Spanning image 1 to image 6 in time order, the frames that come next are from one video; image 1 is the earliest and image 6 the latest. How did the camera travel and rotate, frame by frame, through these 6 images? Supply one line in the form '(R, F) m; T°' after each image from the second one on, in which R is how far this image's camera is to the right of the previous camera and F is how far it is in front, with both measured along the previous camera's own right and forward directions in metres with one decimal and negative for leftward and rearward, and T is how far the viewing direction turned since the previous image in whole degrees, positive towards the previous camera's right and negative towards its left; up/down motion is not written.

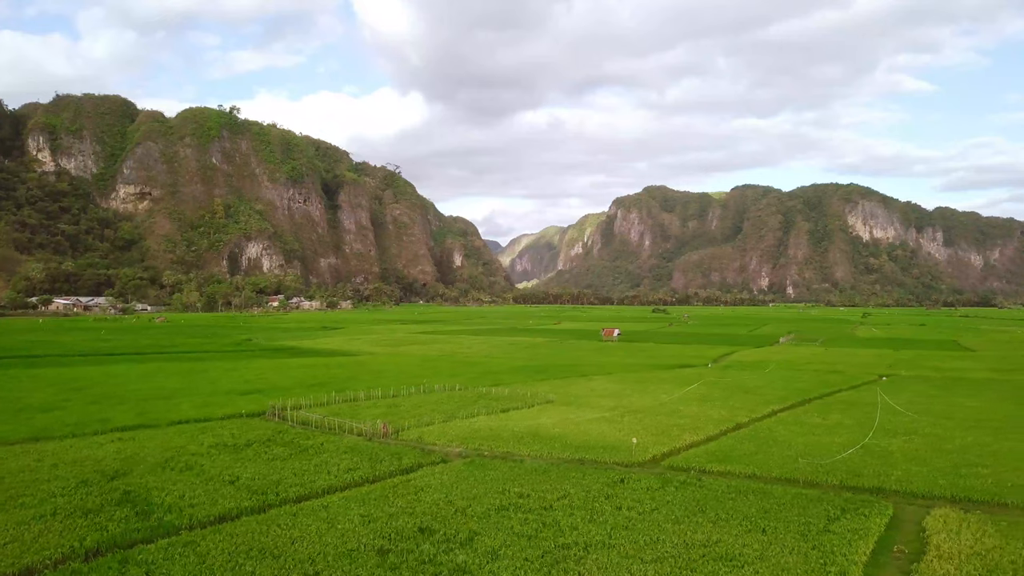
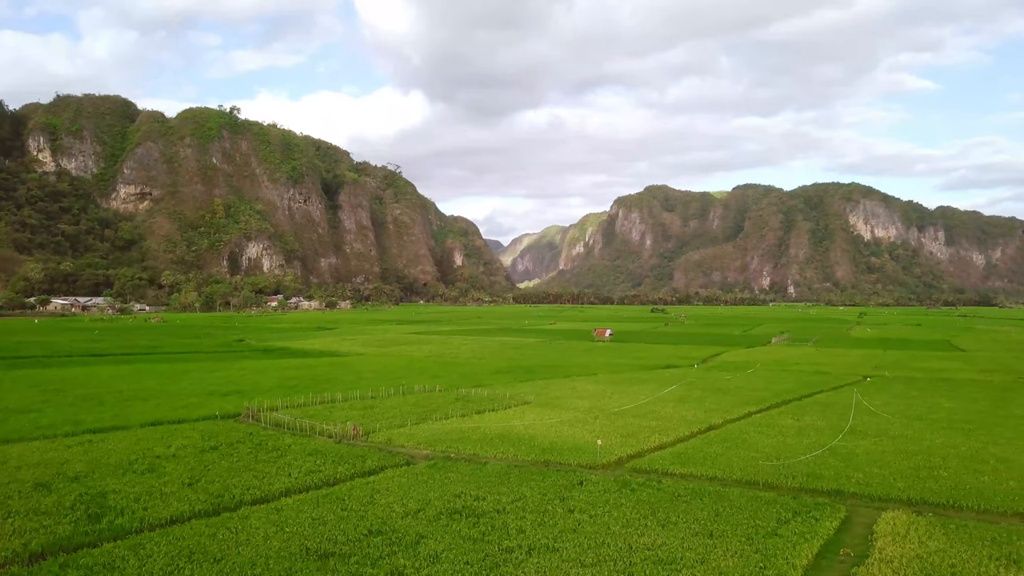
(+1.2, 0.0) m; 0°
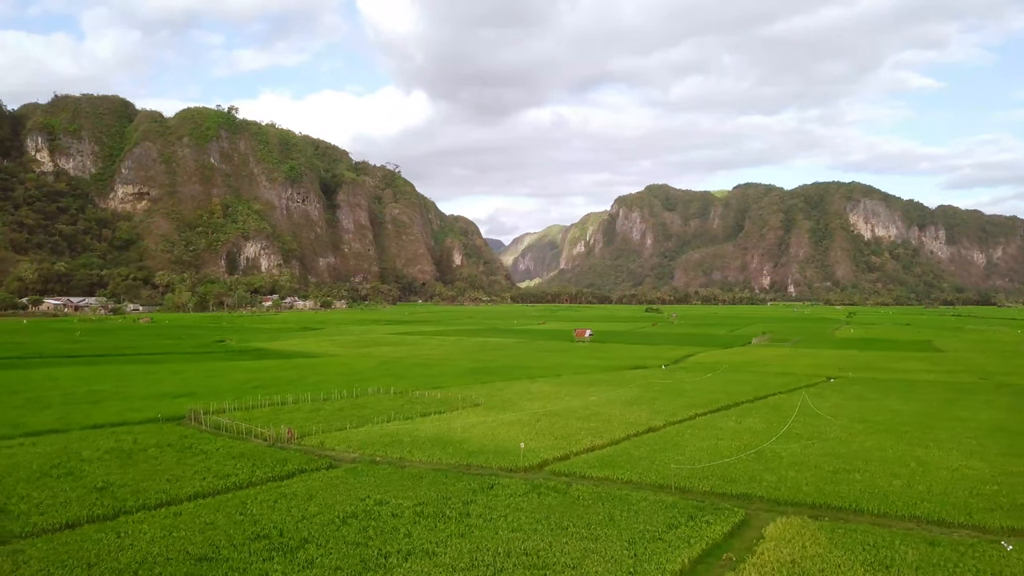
(+2.5, -0.1) m; 0°
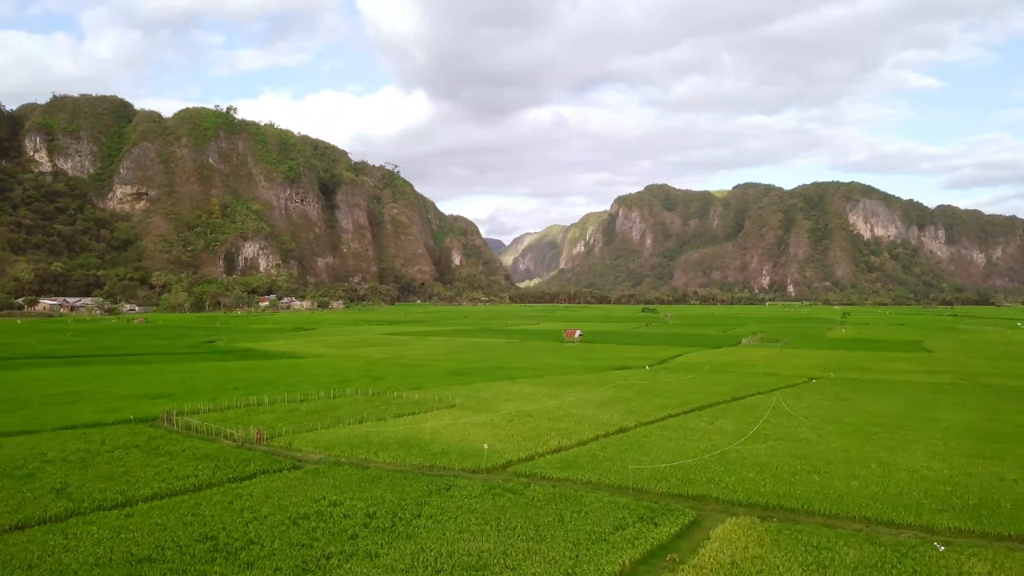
(+1.2, -0.1) m; 0°
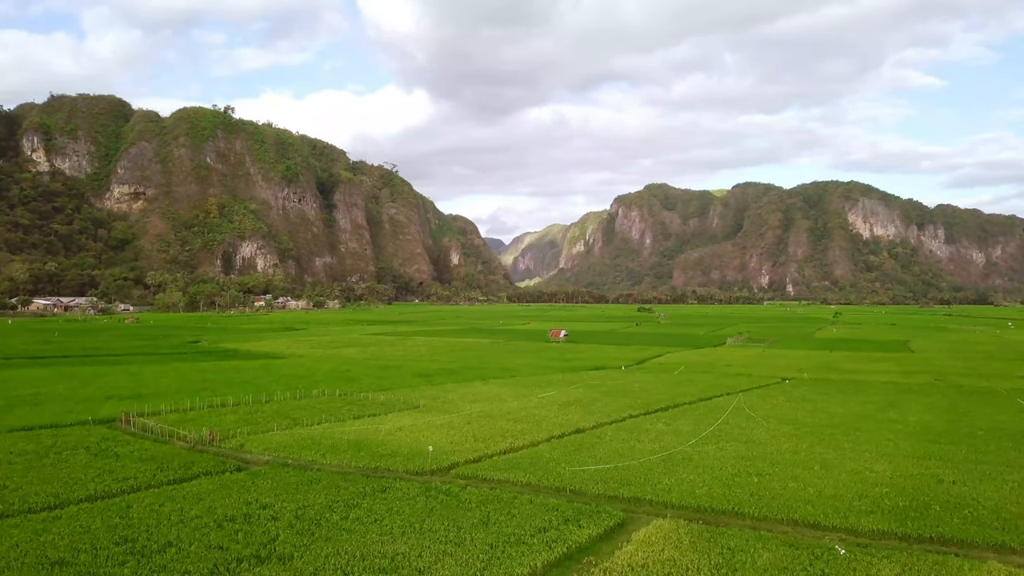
(+1.8, 0.0) m; 0°
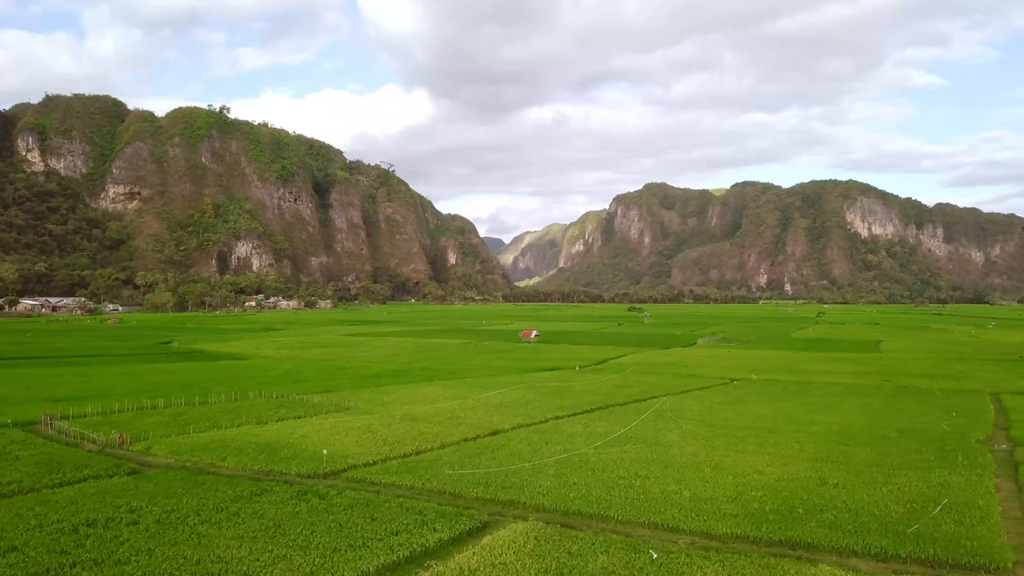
(+3.4, -0.1) m; 0°
